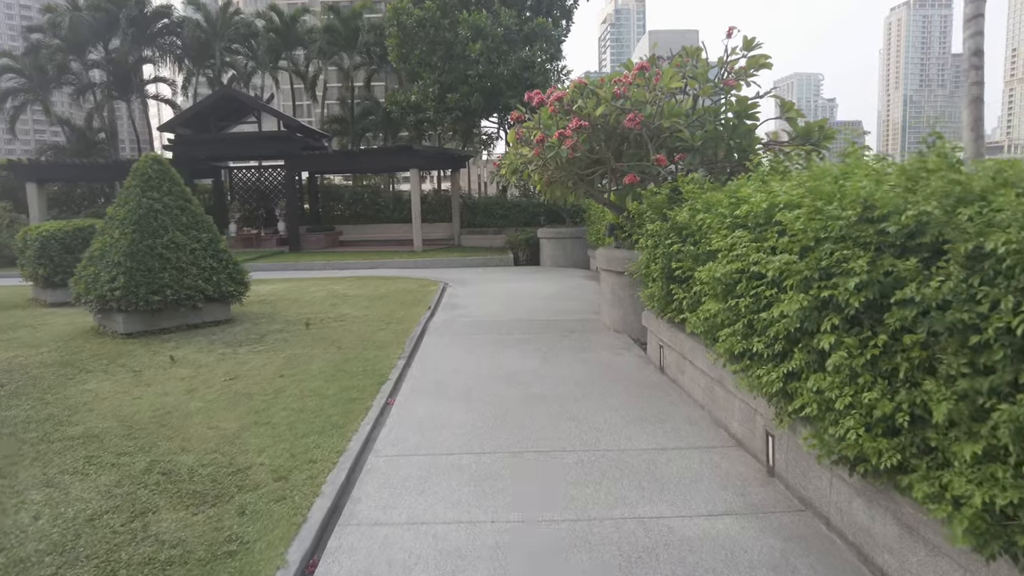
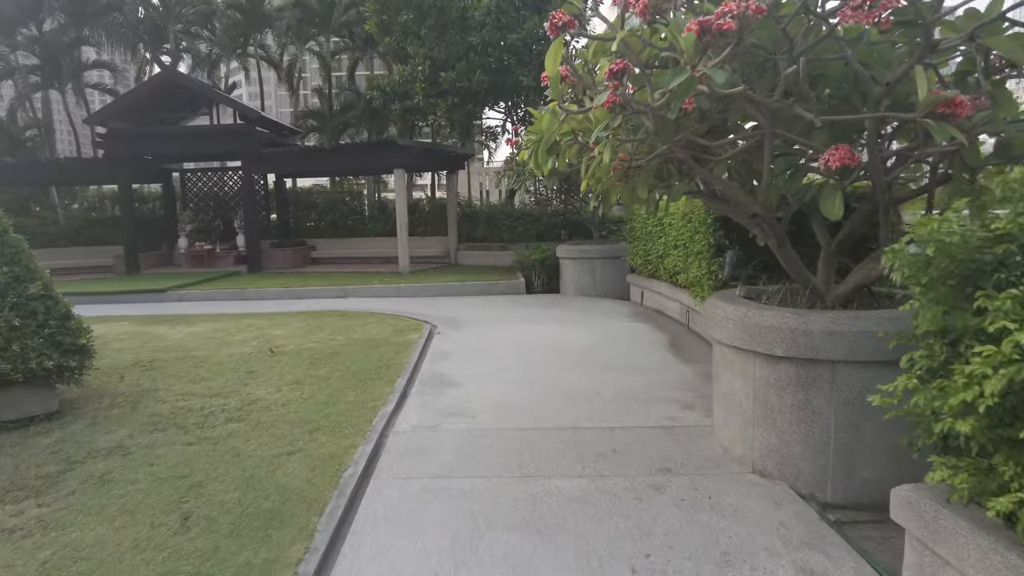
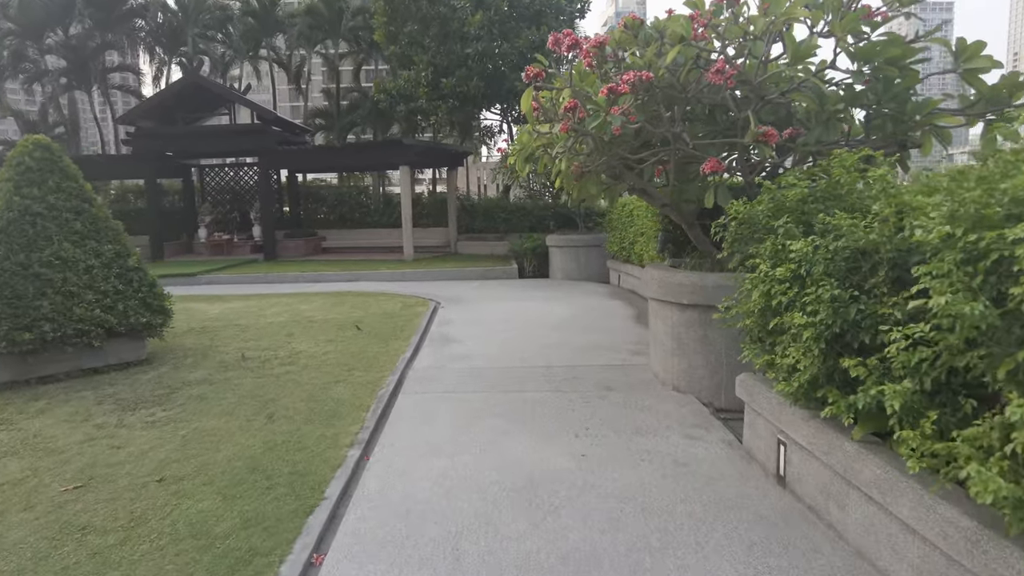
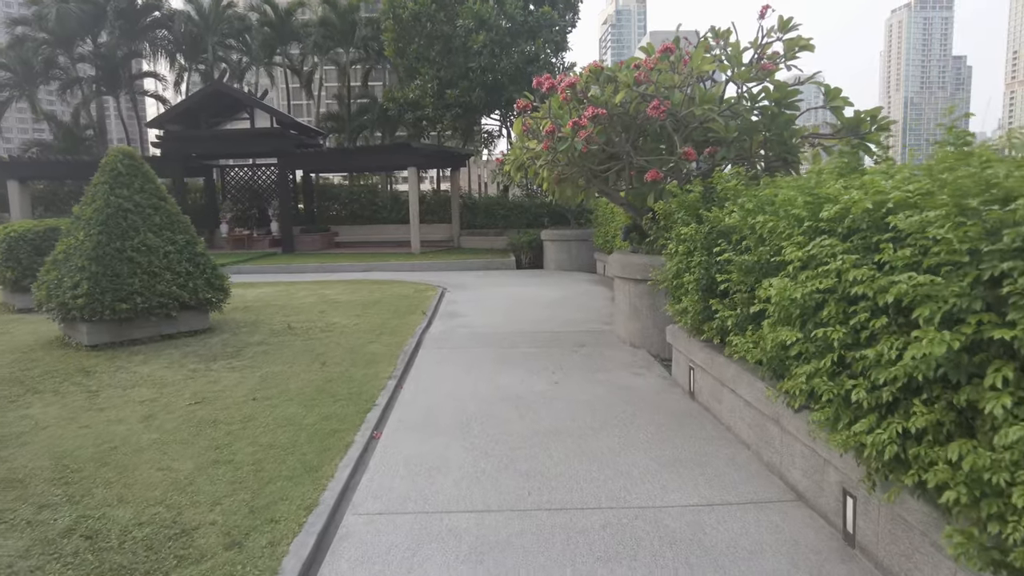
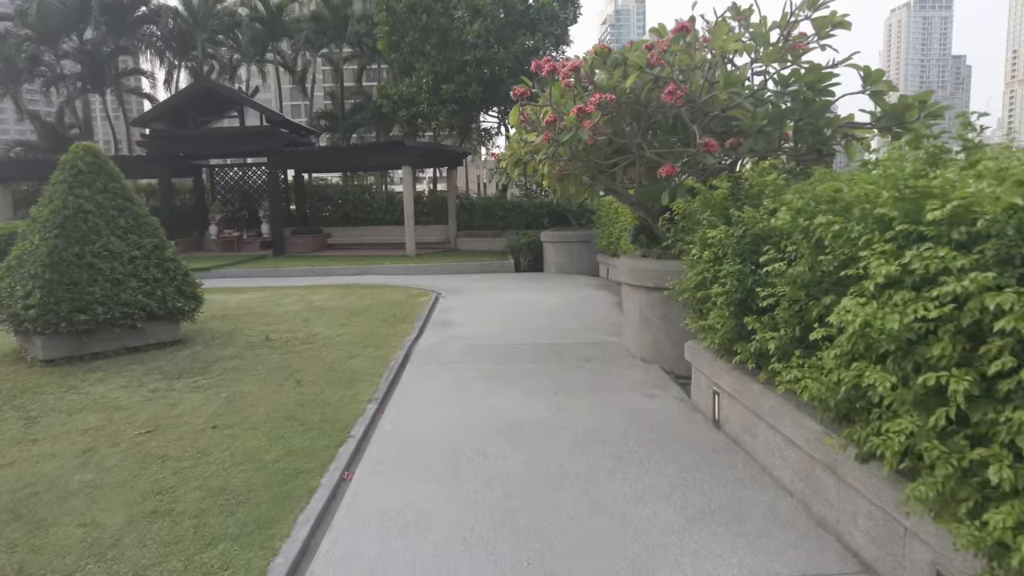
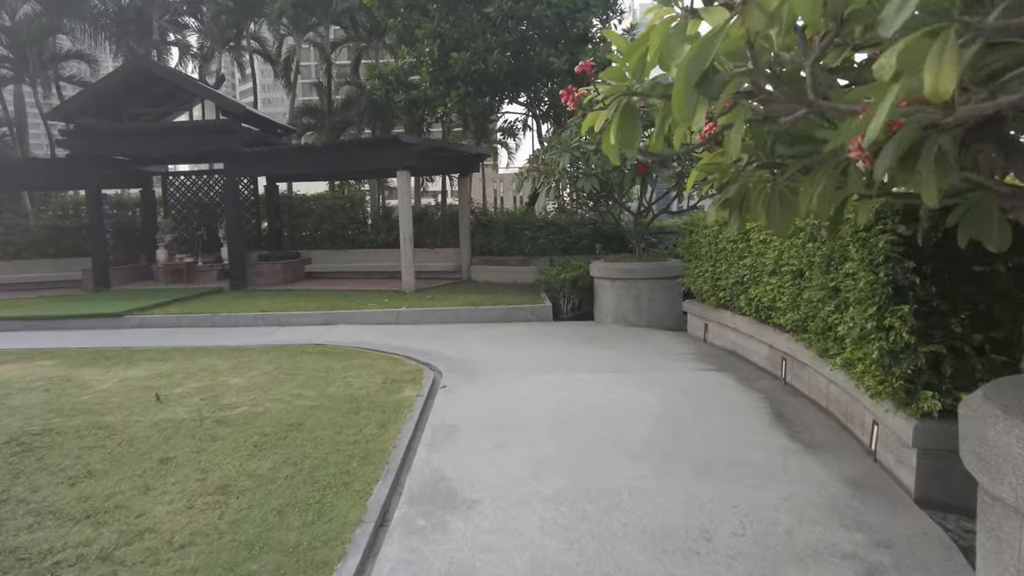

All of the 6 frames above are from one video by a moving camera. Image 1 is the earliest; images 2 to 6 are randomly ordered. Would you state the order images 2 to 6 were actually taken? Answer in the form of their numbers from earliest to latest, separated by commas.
4, 5, 3, 2, 6
